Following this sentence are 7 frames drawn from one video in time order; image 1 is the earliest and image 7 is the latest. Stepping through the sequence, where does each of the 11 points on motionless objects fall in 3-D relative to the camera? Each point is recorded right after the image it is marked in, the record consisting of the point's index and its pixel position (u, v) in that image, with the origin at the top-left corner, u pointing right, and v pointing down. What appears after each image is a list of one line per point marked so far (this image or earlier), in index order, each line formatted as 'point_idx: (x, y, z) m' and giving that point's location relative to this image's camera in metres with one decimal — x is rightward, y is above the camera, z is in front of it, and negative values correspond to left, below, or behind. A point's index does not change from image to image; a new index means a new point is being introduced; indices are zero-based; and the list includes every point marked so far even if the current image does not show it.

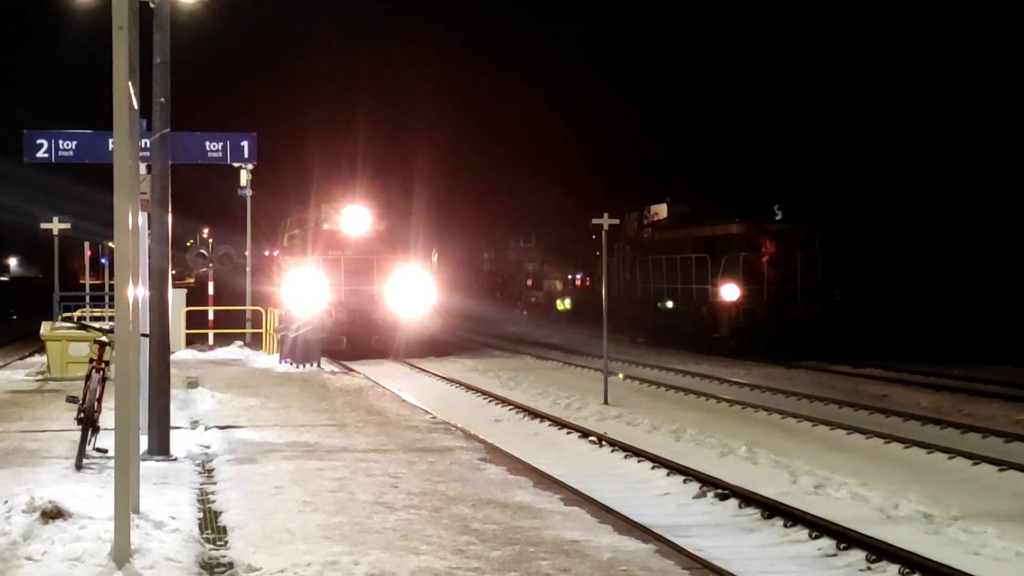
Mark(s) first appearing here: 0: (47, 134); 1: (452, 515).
0: (-4.9, +1.6, +10.9) m
1: (-0.6, -2.1, +9.4) m
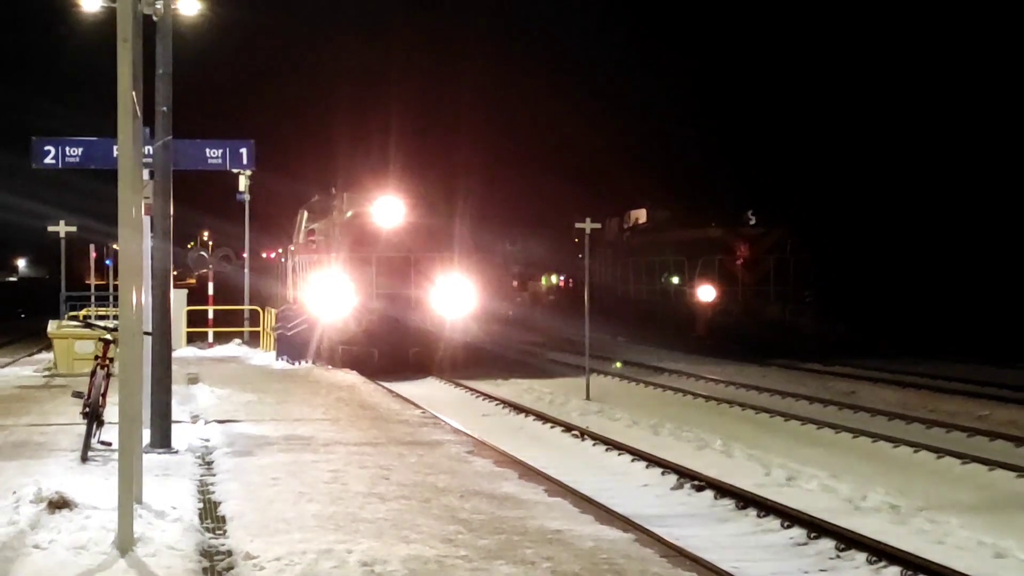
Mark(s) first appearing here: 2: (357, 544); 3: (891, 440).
0: (-5.1, +1.6, +11.3) m
1: (-0.7, -2.1, +9.8) m
2: (-1.4, -2.3, +8.9) m
3: (+4.3, -1.8, +12.0) m
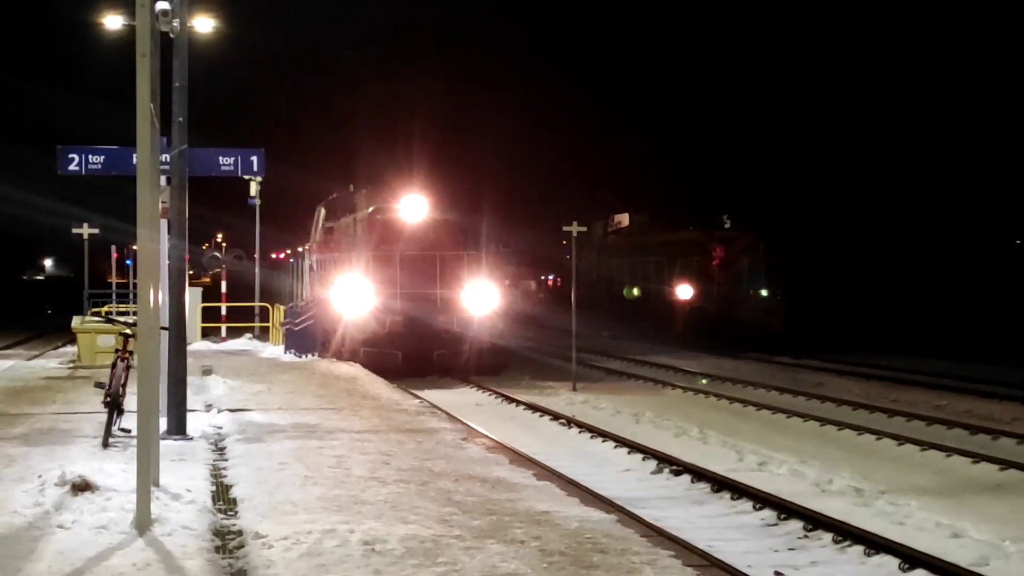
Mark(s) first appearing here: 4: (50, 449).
0: (-5.2, +1.6, +12.1) m
1: (-0.8, -2.1, +10.5) m
2: (-1.4, -2.2, +9.6) m
3: (+4.2, -1.7, +12.7) m
4: (-5.0, -1.8, +11.1) m
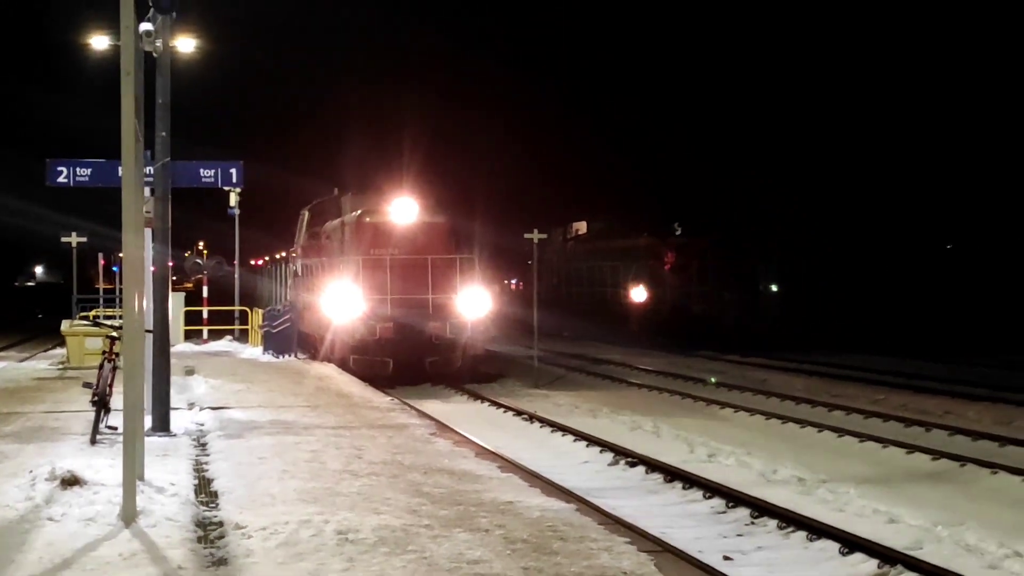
0: (-5.6, +1.6, +12.6) m
1: (-1.1, -2.1, +11.1) m
2: (-1.8, -2.3, +10.2) m
3: (+3.8, -1.8, +13.4) m
4: (-5.4, -1.8, +11.7) m
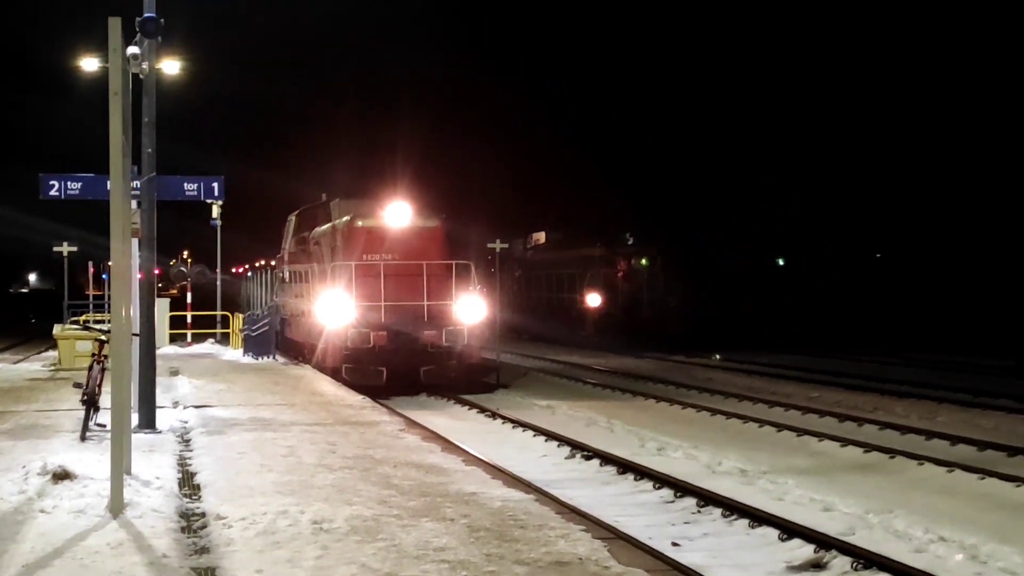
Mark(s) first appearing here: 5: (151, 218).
0: (-6.0, +1.5, +13.4) m
1: (-1.6, -2.2, +11.9) m
2: (-2.2, -2.4, +11.0) m
3: (+3.3, -1.9, +14.3) m
4: (-5.9, -1.9, +12.4) m
5: (-4.5, +0.9, +12.5) m
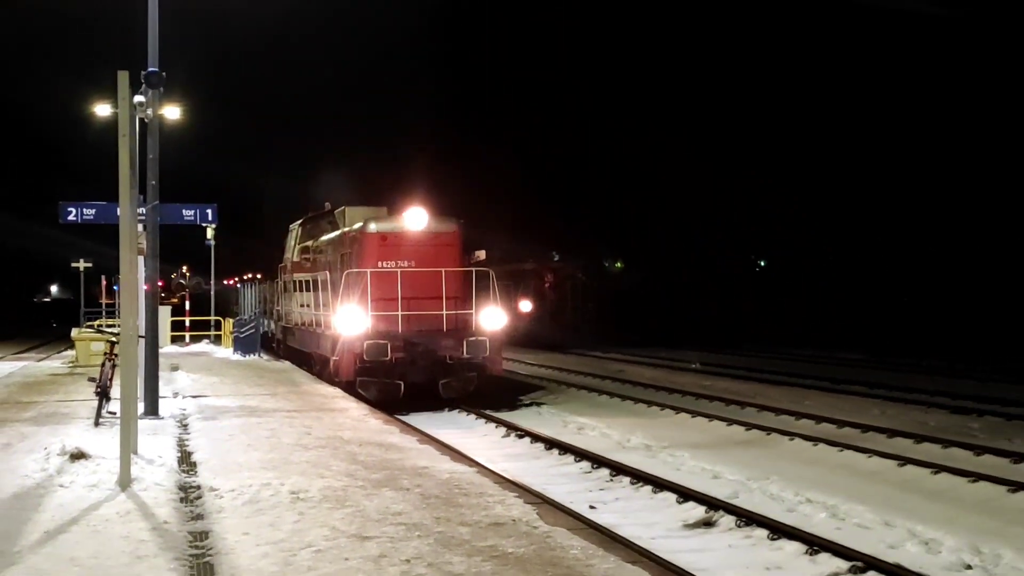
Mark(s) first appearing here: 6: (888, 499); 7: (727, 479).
0: (-6.8, +1.4, +15.6) m
1: (-2.3, -2.3, +14.3) m
2: (-2.9, -2.5, +13.3) m
3: (+2.5, -2.0, +16.8) m
4: (-6.6, -2.0, +14.6) m
5: (-5.3, +0.8, +14.8) m
6: (+4.9, -2.7, +13.2) m
7: (+2.9, -2.6, +13.7) m
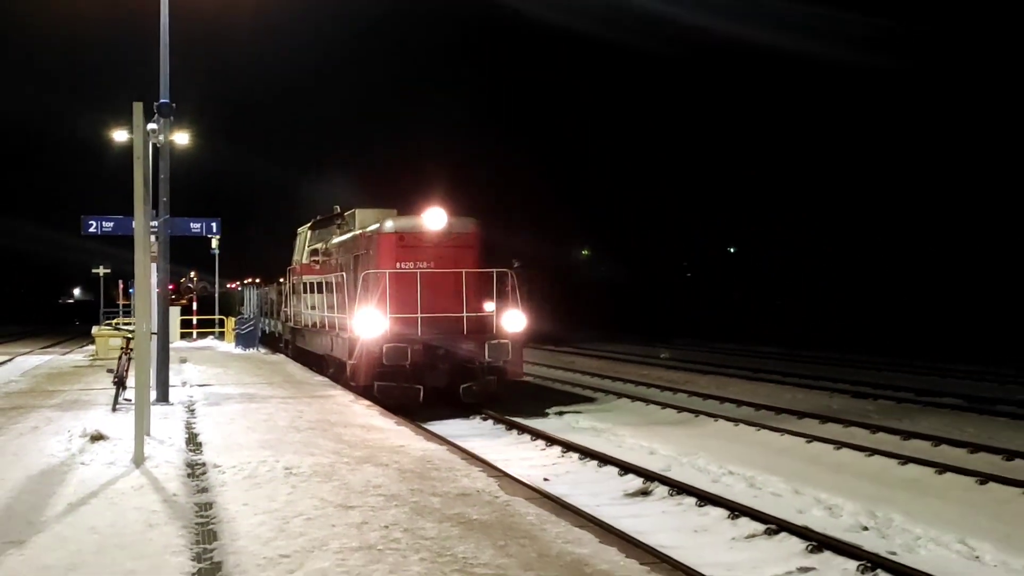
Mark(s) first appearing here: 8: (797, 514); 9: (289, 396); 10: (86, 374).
0: (-7.5, +1.3, +17.5) m
1: (-2.9, -2.4, +16.4) m
2: (-3.5, -2.5, +15.4) m
3: (+1.8, -2.0, +19.2) m
4: (-7.2, -2.1, +16.6) m
5: (-5.9, +0.7, +16.8) m
6: (+4.4, -2.8, +15.6) m
7: (+2.3, -2.6, +16.0) m
8: (+3.8, -3.0, +13.8) m
9: (-4.2, -2.1, +18.4) m
10: (-8.7, -1.8, +19.6) m
